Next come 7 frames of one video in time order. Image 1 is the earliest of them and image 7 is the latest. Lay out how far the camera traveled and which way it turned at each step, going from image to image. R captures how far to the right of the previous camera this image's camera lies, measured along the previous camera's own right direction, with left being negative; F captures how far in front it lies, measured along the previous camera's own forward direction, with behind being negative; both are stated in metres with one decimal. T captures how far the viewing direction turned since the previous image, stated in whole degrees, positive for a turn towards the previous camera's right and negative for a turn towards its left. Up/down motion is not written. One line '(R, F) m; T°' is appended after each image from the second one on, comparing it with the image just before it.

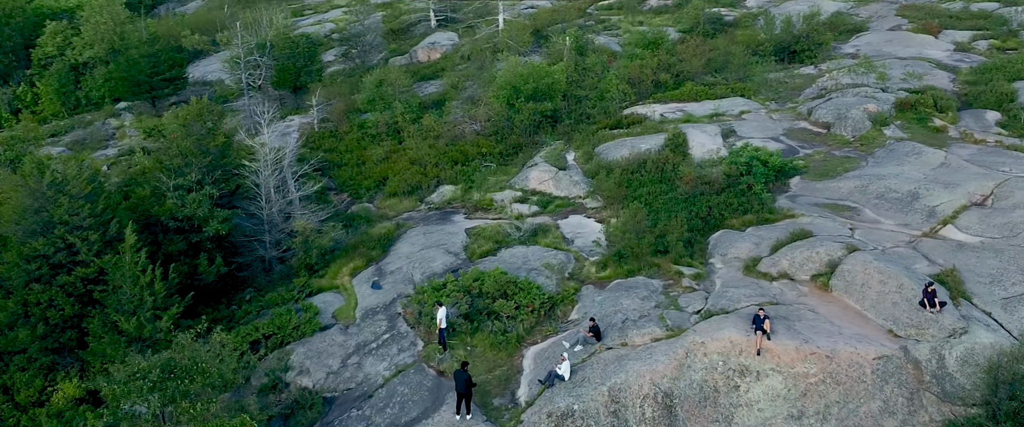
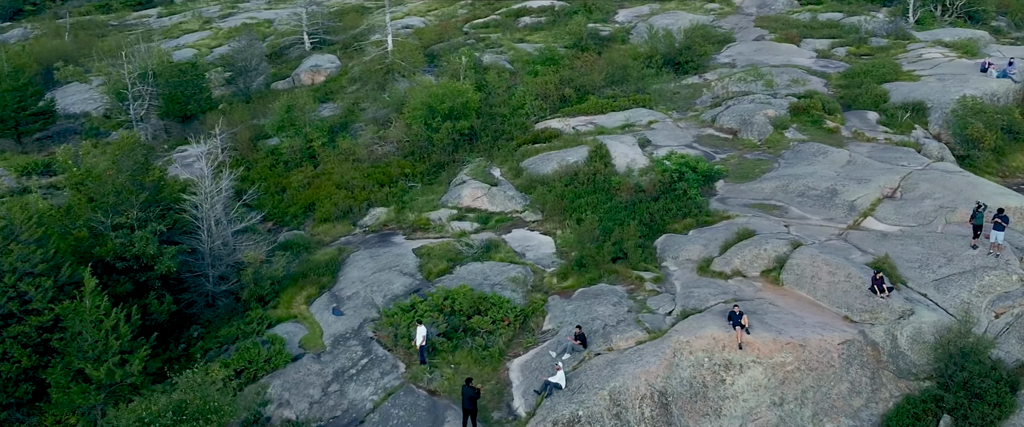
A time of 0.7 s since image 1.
(-1.8, 0.0) m; +8°
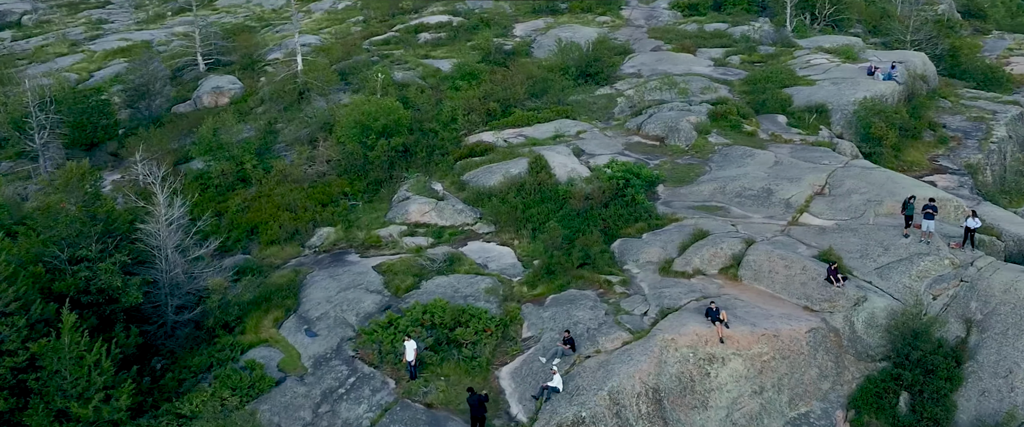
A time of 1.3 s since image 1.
(-1.5, -0.2) m; +7°
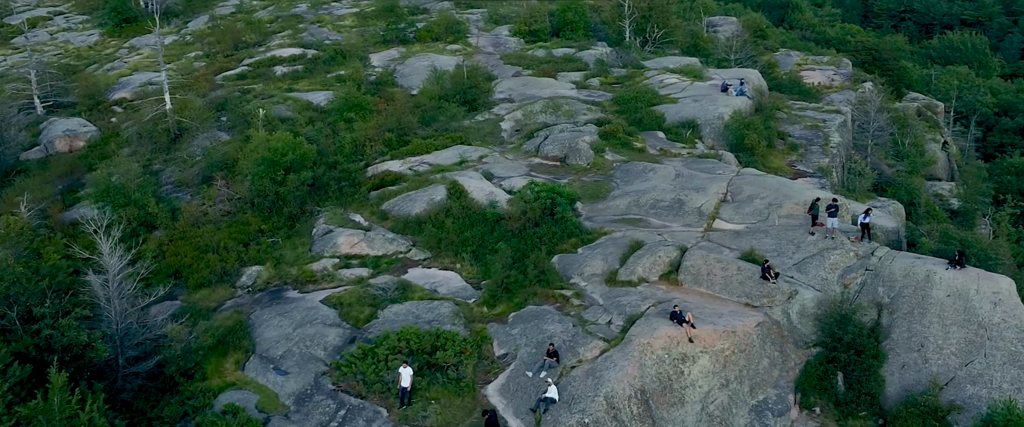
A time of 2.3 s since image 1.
(-2.3, -0.4) m; +10°
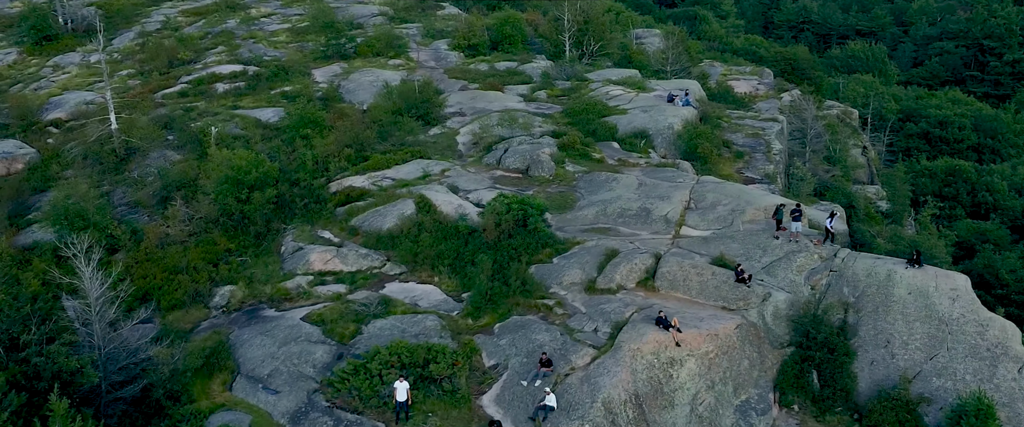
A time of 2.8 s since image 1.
(-0.9, -0.2) m; +4°
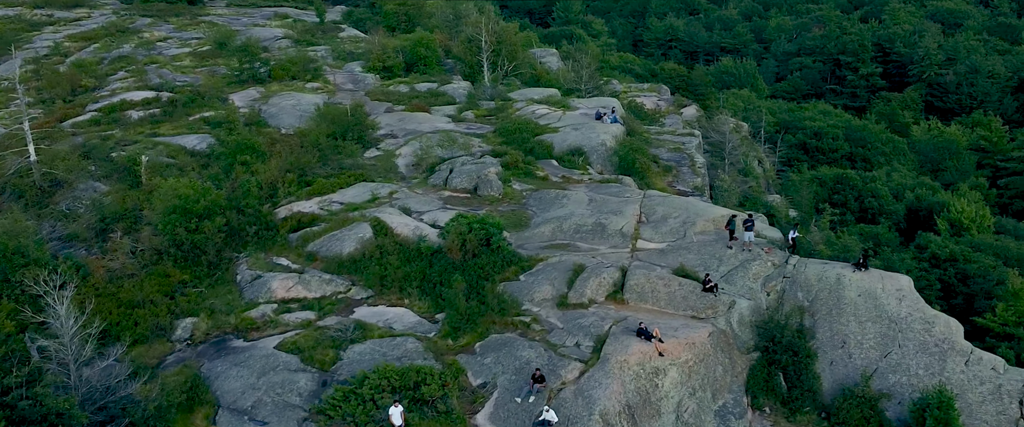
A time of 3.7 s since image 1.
(-1.3, -0.2) m; +6°
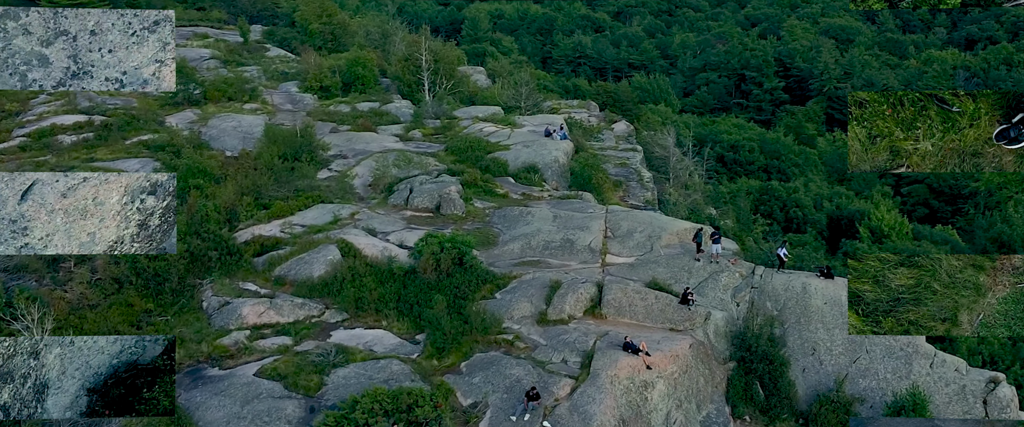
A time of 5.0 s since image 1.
(-1.0, -0.1) m; +4°
